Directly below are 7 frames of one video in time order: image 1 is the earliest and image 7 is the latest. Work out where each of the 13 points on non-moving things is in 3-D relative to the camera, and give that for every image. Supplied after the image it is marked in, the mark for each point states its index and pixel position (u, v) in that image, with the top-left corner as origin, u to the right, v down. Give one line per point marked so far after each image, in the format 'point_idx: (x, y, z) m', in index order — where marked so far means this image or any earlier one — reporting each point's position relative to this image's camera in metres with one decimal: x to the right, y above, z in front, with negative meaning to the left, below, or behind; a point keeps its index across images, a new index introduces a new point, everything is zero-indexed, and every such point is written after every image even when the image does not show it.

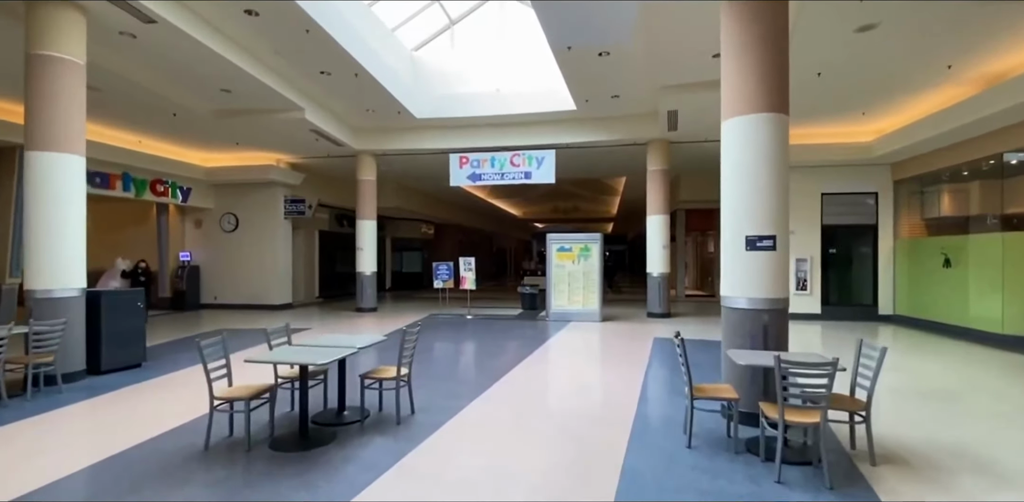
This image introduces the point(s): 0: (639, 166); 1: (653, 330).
0: (+3.6, +2.4, +13.9) m
1: (+2.9, -1.7, +10.2) m
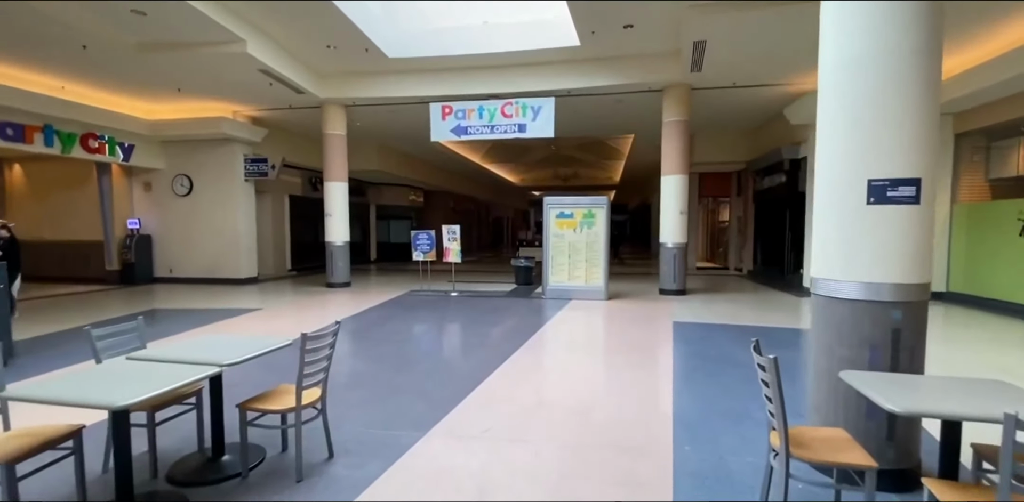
0: (+3.4, +3.2, +12.1) m
1: (+2.7, -1.1, +8.6) m
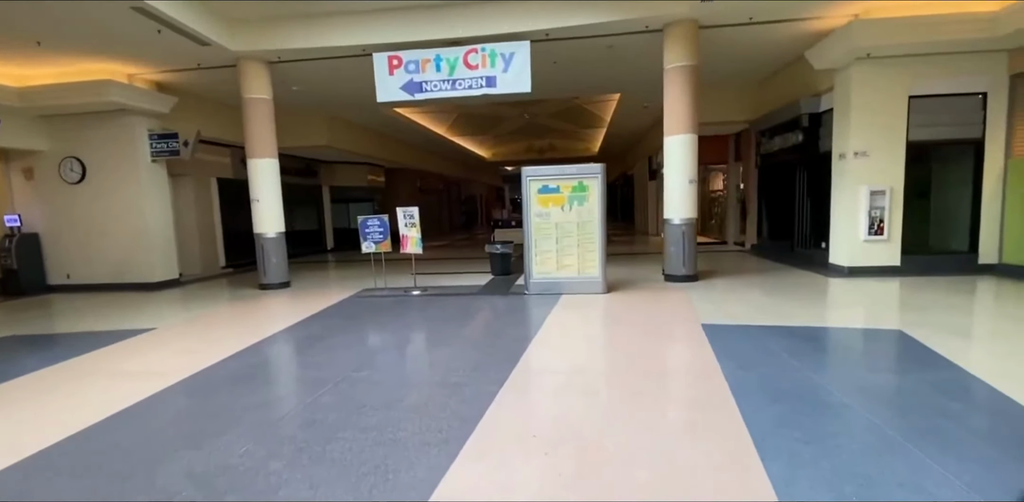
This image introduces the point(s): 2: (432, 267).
0: (+2.7, +3.7, +10.2) m
1: (+2.4, -0.8, +6.9) m
2: (-1.8, -0.4, +11.2) m
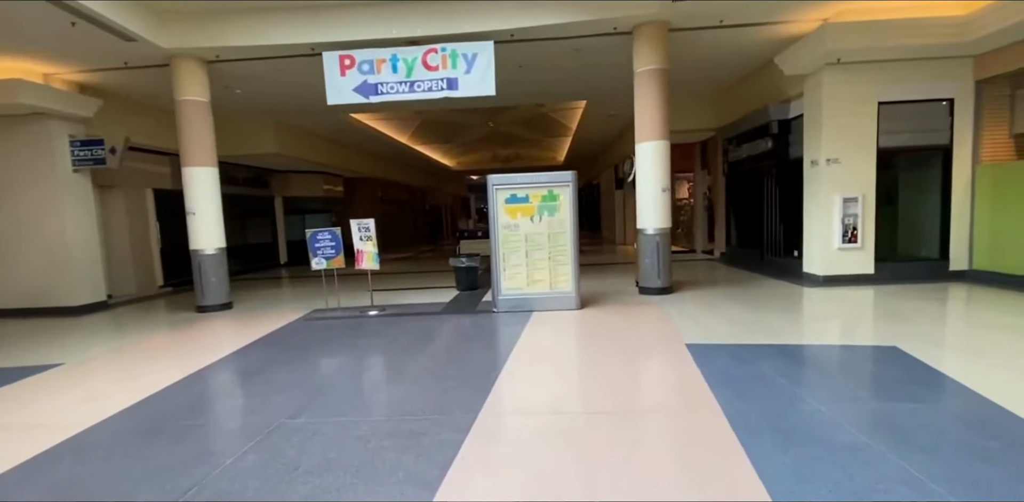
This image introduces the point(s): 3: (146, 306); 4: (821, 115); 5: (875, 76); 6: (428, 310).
0: (+2.0, +3.5, +9.9) m
1: (+1.9, -0.9, +6.5) m
2: (-2.5, -0.7, +10.4) m
3: (-7.2, -1.1, +9.7) m
4: (+4.9, +2.2, +7.8) m
5: (+5.7, +2.7, +7.7) m
6: (-1.2, -0.9, +7.3) m
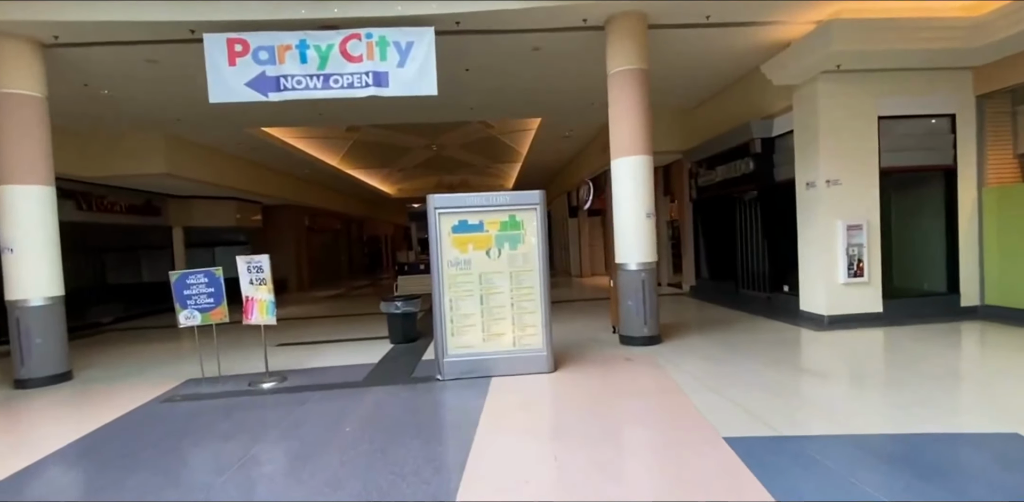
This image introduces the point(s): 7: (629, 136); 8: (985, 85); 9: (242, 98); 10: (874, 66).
0: (+1.0, +2.8, +8.6) m
1: (+1.5, -1.4, +5.0) m
2: (-3.4, -1.4, +8.4) m
3: (-8.0, -1.8, +7.1) m
4: (+4.2, +1.7, +6.8) m
5: (+5.0, +2.3, +6.8) m
6: (-1.8, -1.4, +5.4) m
7: (+1.4, +1.4, +6.0) m
8: (+6.5, +2.3, +6.8) m
9: (-3.1, +1.8, +5.7) m
10: (+4.8, +2.5, +6.6) m
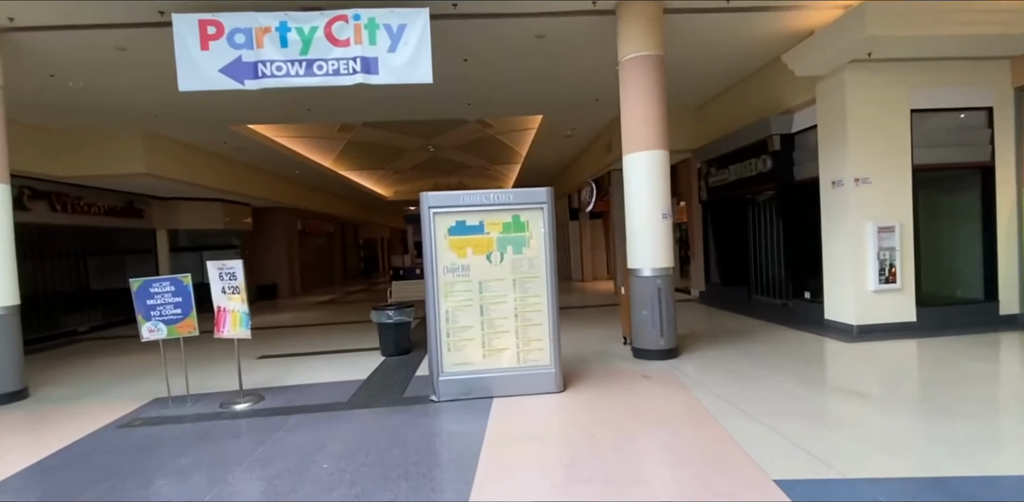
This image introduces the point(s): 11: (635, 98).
0: (+1.0, +2.8, +8.1) m
1: (+1.5, -1.4, +4.4) m
2: (-3.4, -1.4, +7.8) m
3: (-8.0, -1.9, +6.5) m
4: (+4.2, +1.6, +6.2) m
5: (+5.0, +2.2, +6.3) m
6: (-1.8, -1.4, +4.8) m
7: (+1.5, +1.3, +5.5) m
8: (+6.5, +2.2, +6.3) m
9: (-3.1, +1.7, +5.1) m
10: (+4.8, +2.4, +6.0) m
11: (+1.4, +1.7, +5.5) m
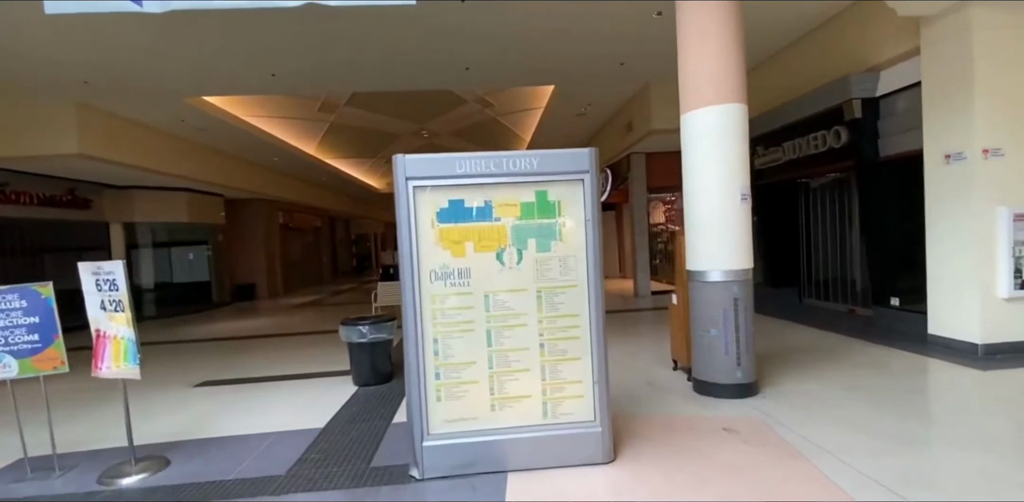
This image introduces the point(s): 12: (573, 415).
0: (+1.2, +2.8, +6.5) m
1: (+1.6, -1.4, +2.9) m
2: (-3.3, -1.4, +6.2) m
3: (-7.8, -1.8, +4.9) m
4: (+4.3, +1.7, +4.7) m
5: (+5.1, +2.3, +4.7) m
6: (-1.6, -1.4, +3.2) m
7: (+1.6, +1.4, +3.9) m
8: (+6.6, +2.3, +4.7) m
9: (-2.9, +1.7, +3.5) m
10: (+5.0, +2.5, +4.5) m
11: (+1.5, +1.7, +3.9) m
12: (+0.4, -1.0, +3.1) m
